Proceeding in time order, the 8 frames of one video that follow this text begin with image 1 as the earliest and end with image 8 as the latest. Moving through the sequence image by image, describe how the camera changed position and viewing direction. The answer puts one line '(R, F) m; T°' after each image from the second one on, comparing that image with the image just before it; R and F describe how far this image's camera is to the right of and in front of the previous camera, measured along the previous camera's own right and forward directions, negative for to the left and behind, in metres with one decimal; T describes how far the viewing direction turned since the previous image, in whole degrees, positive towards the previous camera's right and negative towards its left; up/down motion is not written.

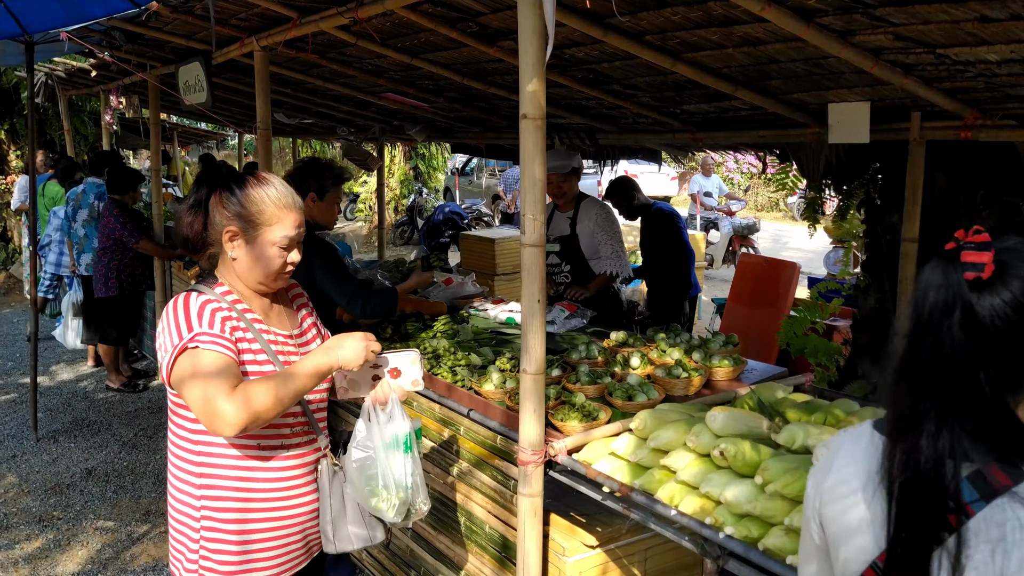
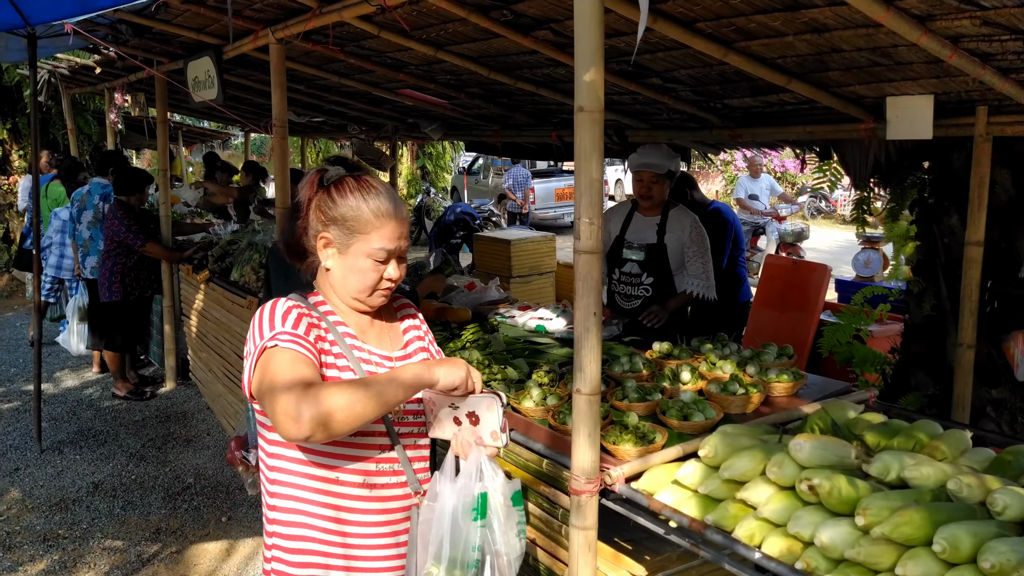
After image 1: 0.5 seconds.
(-0.1, +0.2) m; 0°
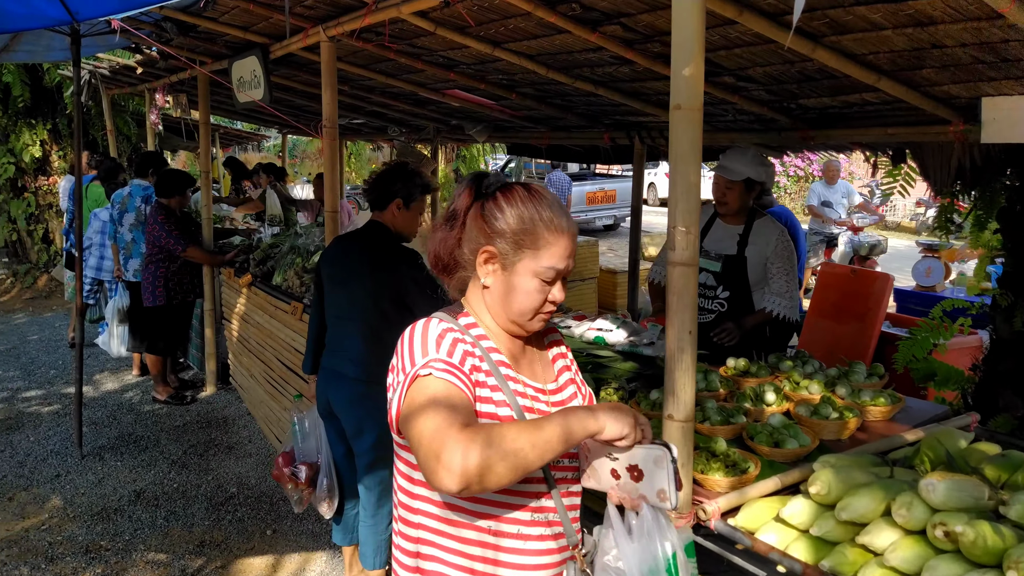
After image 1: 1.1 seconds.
(-0.1, +0.1) m; -2°
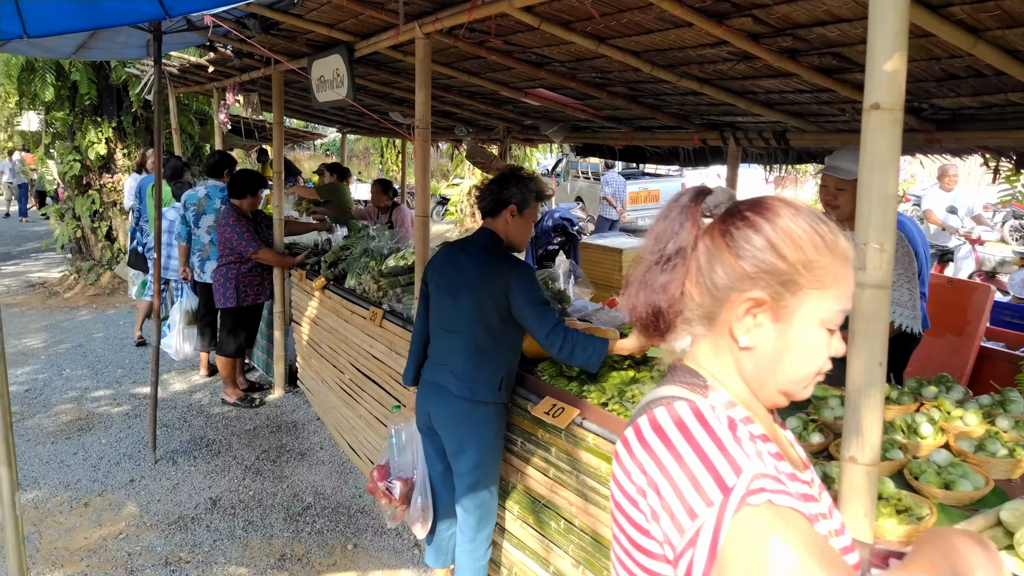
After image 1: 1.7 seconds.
(-0.2, +0.2) m; -3°
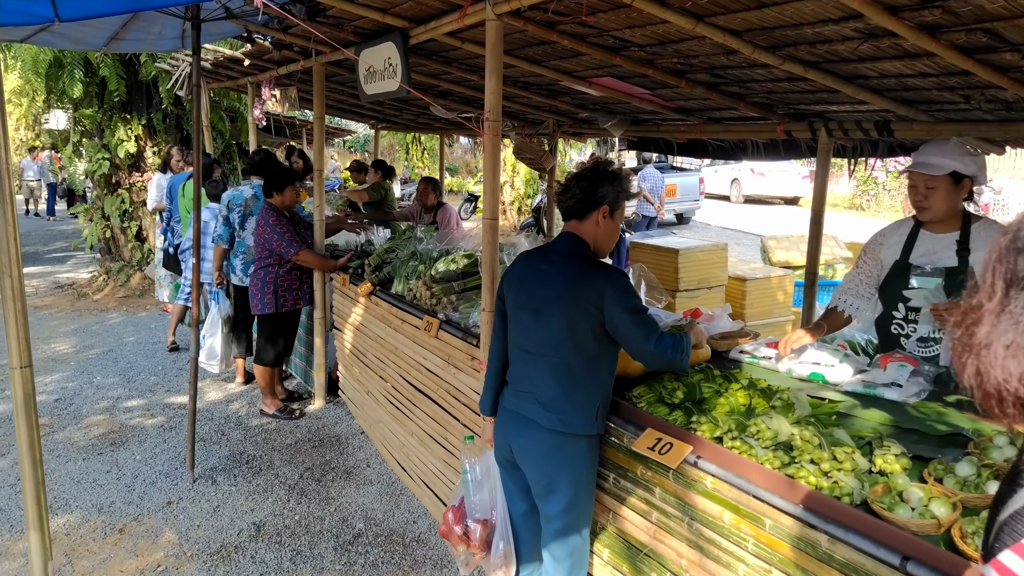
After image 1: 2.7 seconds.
(-0.2, +0.3) m; -2°
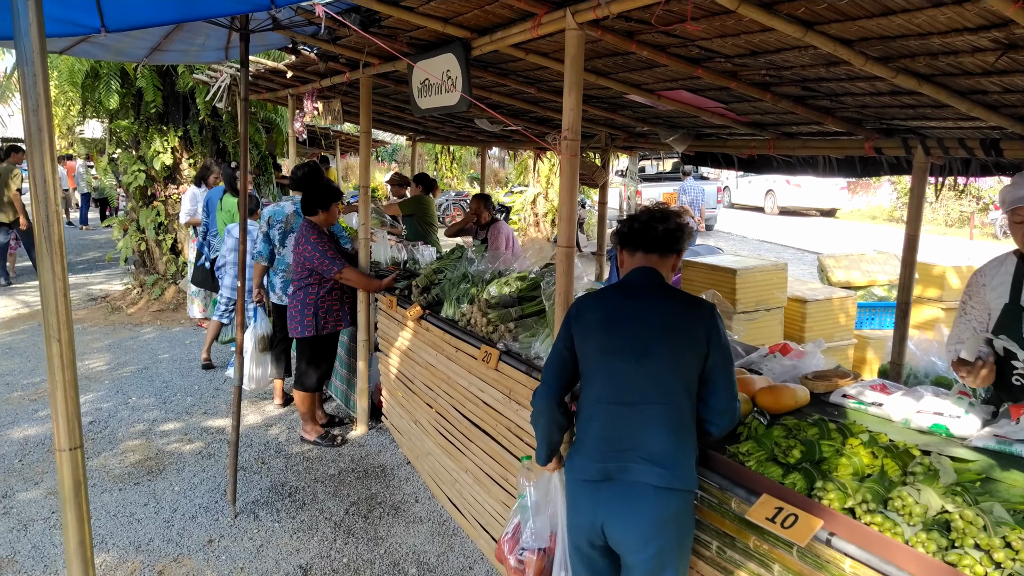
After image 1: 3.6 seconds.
(-0.2, +0.2) m; -2°
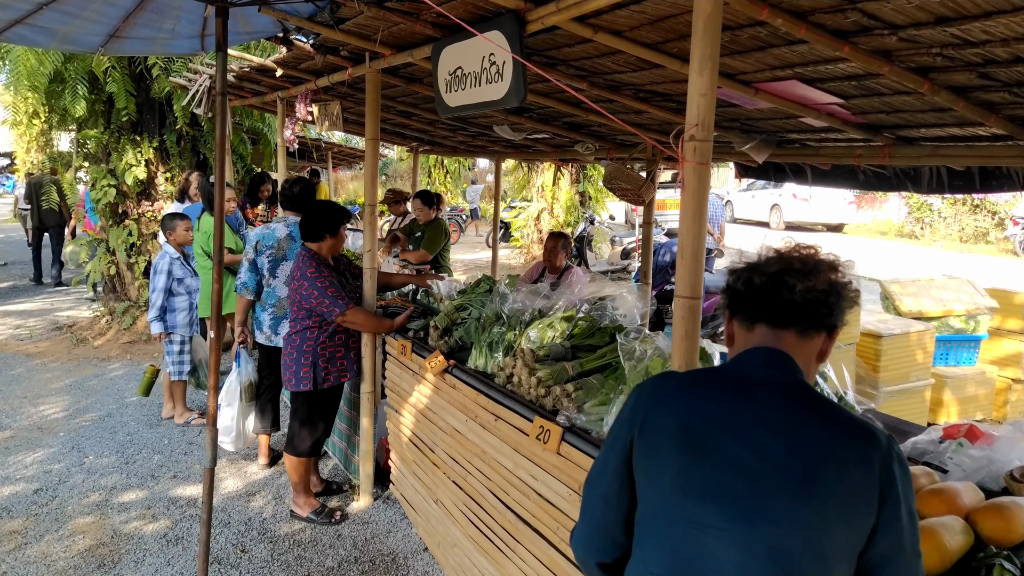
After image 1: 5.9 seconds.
(-0.2, +0.8) m; +1°
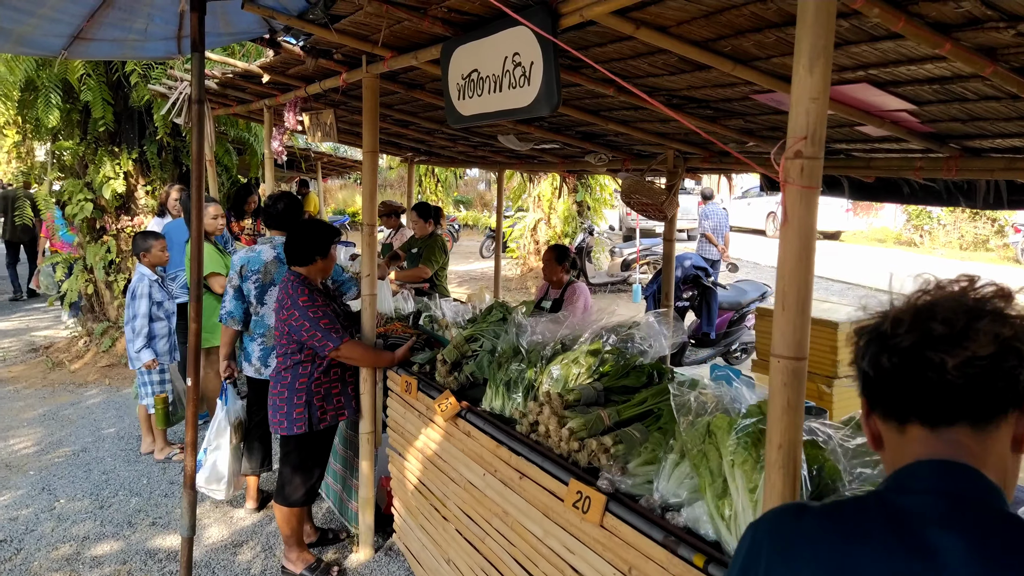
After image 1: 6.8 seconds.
(-0.1, +0.4) m; +1°
